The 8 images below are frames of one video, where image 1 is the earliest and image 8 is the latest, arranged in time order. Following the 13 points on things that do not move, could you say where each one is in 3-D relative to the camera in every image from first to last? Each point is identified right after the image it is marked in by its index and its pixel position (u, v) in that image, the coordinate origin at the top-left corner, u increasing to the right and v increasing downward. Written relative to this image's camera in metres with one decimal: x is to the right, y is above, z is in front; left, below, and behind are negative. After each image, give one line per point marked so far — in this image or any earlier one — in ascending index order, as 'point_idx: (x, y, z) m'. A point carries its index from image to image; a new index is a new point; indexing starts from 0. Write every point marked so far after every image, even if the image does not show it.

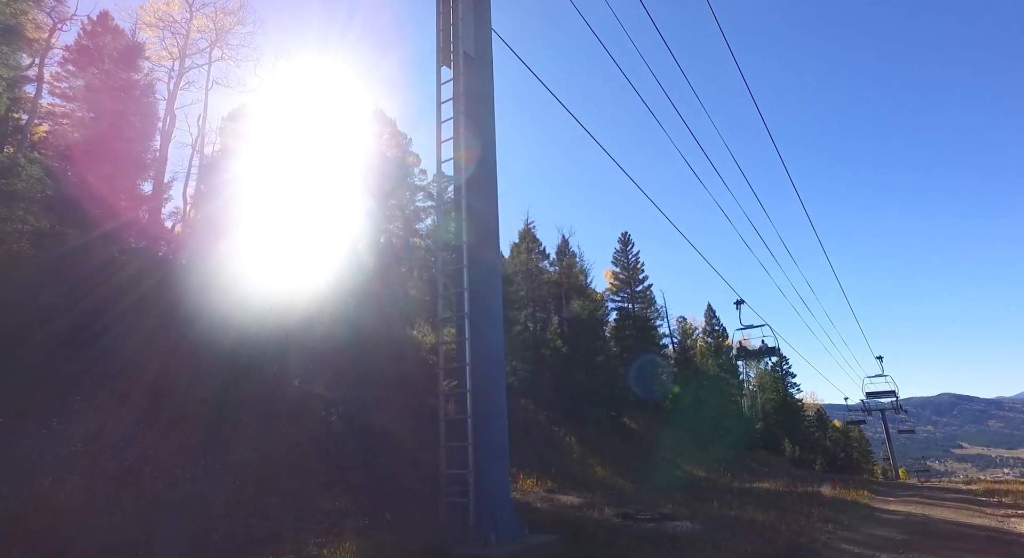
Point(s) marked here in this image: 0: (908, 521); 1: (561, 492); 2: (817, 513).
0: (+10.9, -6.7, +15.6) m
1: (+1.6, -7.3, +19.4) m
2: (+7.9, -6.1, +14.8) m
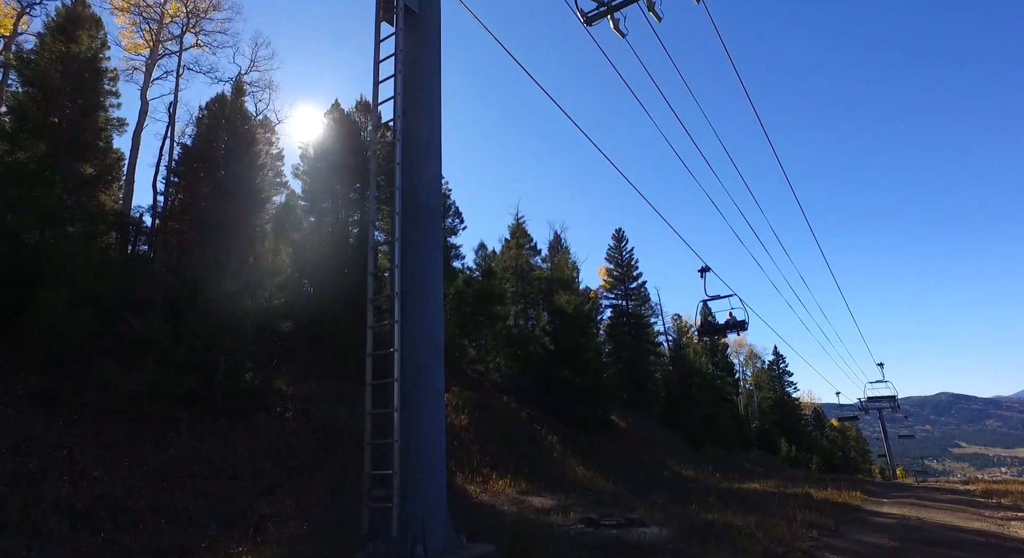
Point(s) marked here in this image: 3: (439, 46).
0: (+10.0, -6.4, +14.5) m
1: (+0.7, -6.9, +18.3) m
2: (+7.0, -5.8, +13.7) m
3: (-1.3, +4.1, +10.0) m
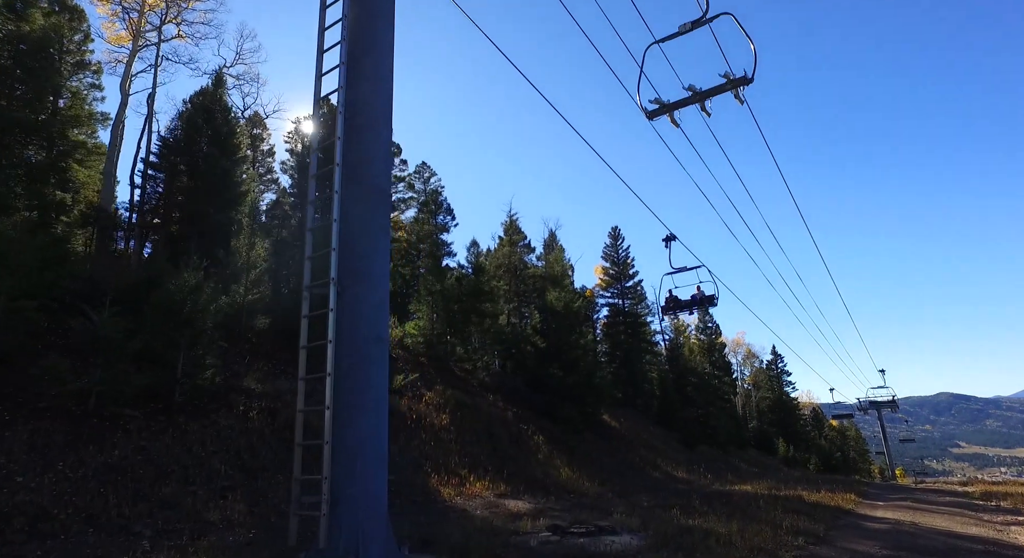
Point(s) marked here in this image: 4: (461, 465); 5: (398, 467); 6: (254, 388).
0: (+9.3, -6.2, +13.8) m
1: (0.0, -6.7, +17.5) m
2: (+6.3, -5.6, +12.9) m
3: (-2.0, +4.3, +9.2) m
4: (-1.8, -6.4, +19.4) m
5: (-3.5, -5.7, +17.3) m
6: (-7.9, -3.3, +17.1) m
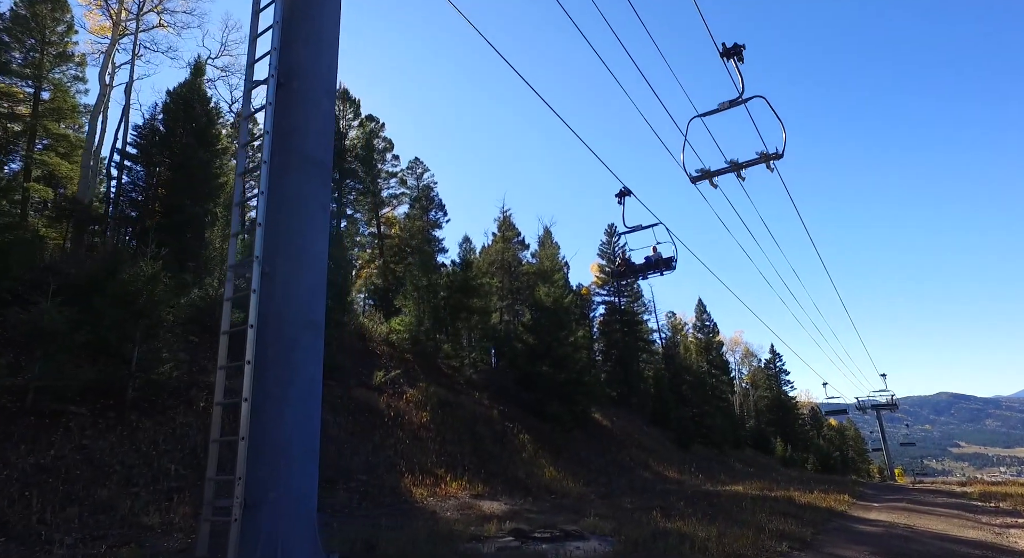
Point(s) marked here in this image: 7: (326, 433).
0: (+8.6, -6.0, +13.0) m
1: (-0.7, -6.5, +16.8) m
2: (+5.6, -5.3, +12.2) m
3: (-2.6, +4.6, +8.4) m
4: (-2.5, -6.1, +18.7) m
5: (-4.2, -5.5, +16.5) m
6: (-8.5, -3.0, +16.4) m
7: (-5.6, -4.7, +17.0) m
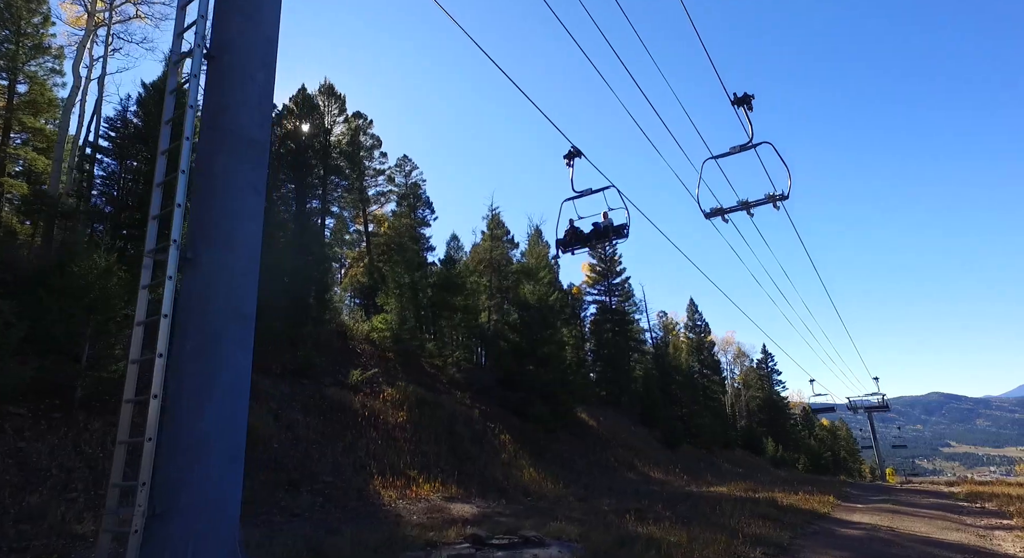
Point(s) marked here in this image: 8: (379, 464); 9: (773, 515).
0: (+7.9, -5.8, +12.6) m
1: (-1.5, -6.3, +16.2) m
2: (+4.9, -5.2, +11.7) m
3: (-3.3, +4.7, +7.9) m
4: (-3.3, -6.0, +18.1) m
5: (-4.9, -5.3, +16.0) m
6: (-9.3, -2.9, +15.8) m
7: (-6.3, -4.5, +16.4) m
8: (-4.1, -5.7, +17.3) m
9: (+6.7, -6.0, +14.4) m
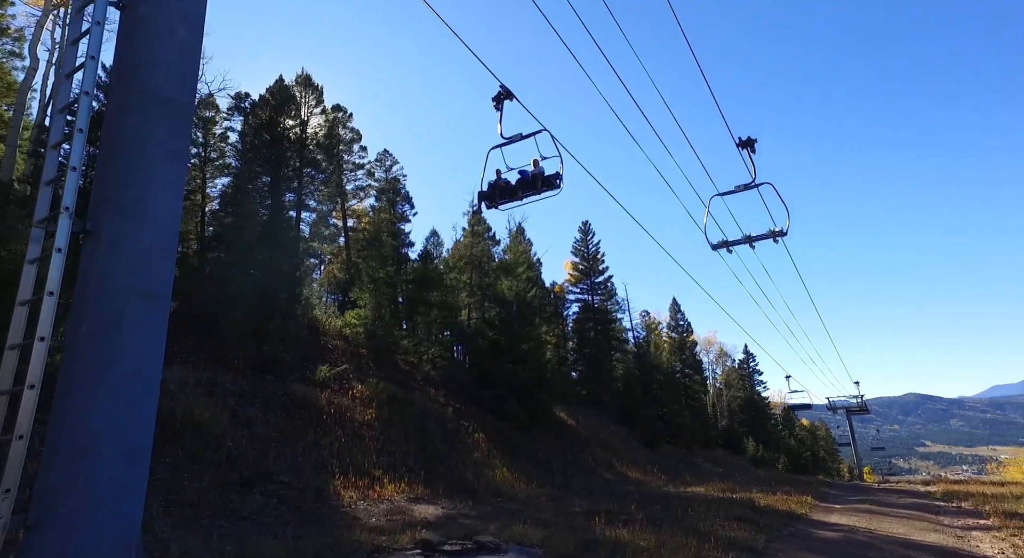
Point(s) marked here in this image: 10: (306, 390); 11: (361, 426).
0: (+7.1, -5.7, +12.1) m
1: (-2.4, -6.1, +15.5) m
2: (+4.1, -5.0, +11.1) m
3: (-3.9, +5.0, +7.1) m
4: (-4.2, -5.7, +17.3) m
5: (-5.8, -5.0, +15.2) m
6: (-10.1, -2.6, +14.8) m
7: (-7.2, -4.2, +15.6) m
8: (-5.0, -5.4, +16.6) m
9: (+5.8, -5.8, +13.9) m
10: (-7.3, -3.9, +19.9) m
11: (-5.3, -5.1, +19.6) m
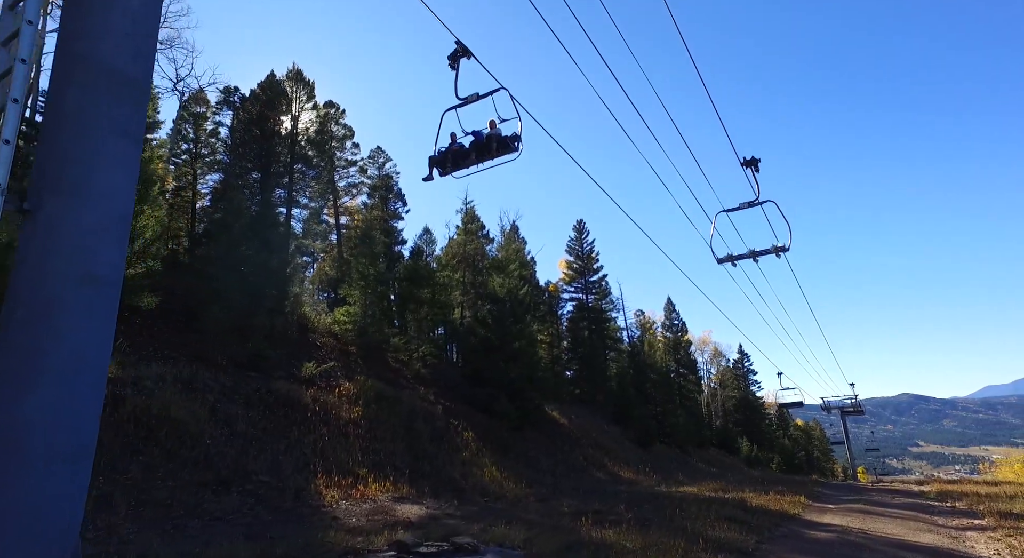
0: (+6.8, -5.5, +11.8) m
1: (-2.7, -5.9, +15.1) m
2: (+3.8, -4.9, +10.8) m
3: (-4.1, +5.1, +6.7) m
4: (-4.6, -5.6, +16.9) m
5: (-6.2, -4.9, +14.7) m
6: (-10.5, -2.4, +14.4) m
7: (-7.6, -4.0, +15.2) m
8: (-5.3, -5.2, +16.2) m
9: (+5.5, -5.7, +13.6) m
10: (-7.7, -3.8, +19.5) m
11: (-5.7, -4.9, +19.2) m
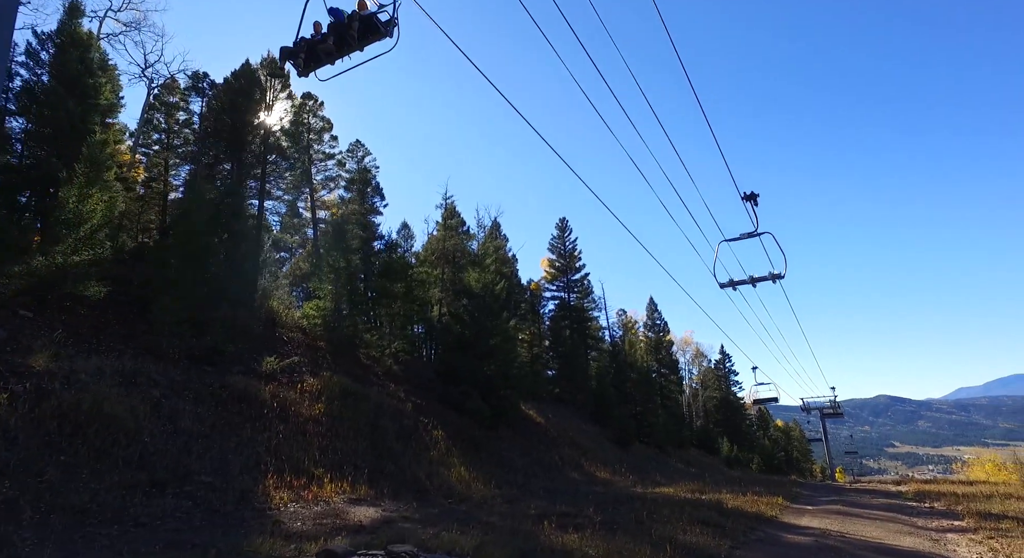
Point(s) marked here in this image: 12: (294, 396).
0: (+6.0, -5.3, +11.1) m
1: (-3.6, -5.6, +14.2) m
2: (+3.0, -4.6, +10.1) m
3: (-4.7, +5.5, +5.8) m
4: (-5.5, -5.2, +16.0) m
5: (-7.1, -4.5, +13.7) m
6: (-11.3, -2.0, +13.3) m
7: (-8.5, -3.7, +14.2) m
8: (-6.3, -4.9, +15.2) m
9: (+4.6, -5.5, +12.9) m
10: (-8.7, -3.4, +18.5) m
11: (-6.7, -4.6, +18.2) m
12: (-7.6, -4.1, +19.6) m
